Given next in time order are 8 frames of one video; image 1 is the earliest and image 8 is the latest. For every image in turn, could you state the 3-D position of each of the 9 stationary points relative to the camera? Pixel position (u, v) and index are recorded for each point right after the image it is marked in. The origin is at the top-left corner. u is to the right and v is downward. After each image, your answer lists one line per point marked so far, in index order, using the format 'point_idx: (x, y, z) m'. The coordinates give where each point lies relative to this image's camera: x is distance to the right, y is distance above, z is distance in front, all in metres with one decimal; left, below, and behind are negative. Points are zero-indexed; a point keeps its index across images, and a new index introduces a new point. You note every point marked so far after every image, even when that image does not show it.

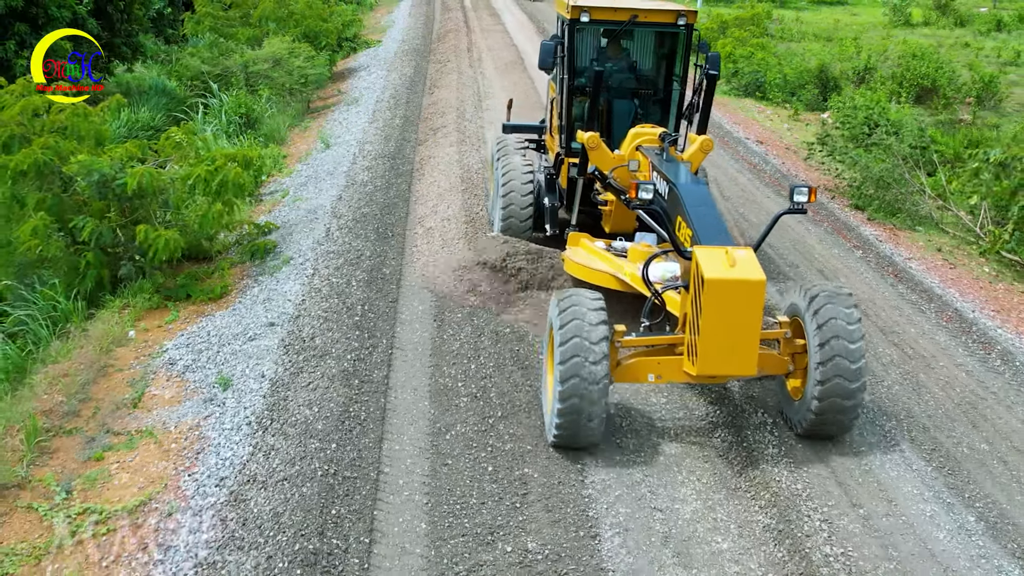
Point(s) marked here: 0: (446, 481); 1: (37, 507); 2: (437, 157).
0: (-0.4, -1.1, +4.3) m
1: (-2.9, -1.3, +4.6) m
2: (-1.0, +1.7, +9.8) m
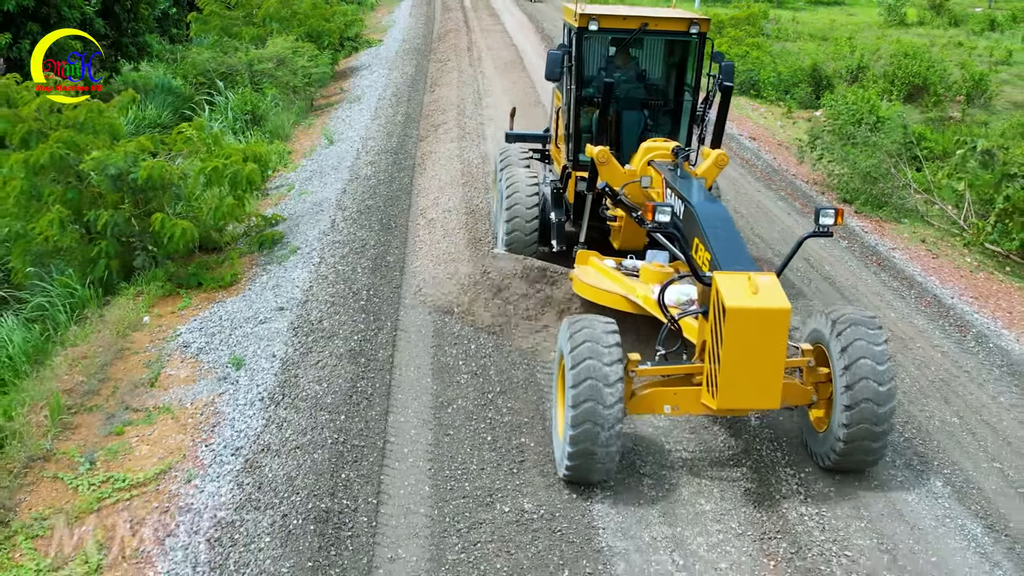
0: (-0.4, -0.9, +4.6) m
1: (-2.9, -1.2, +4.9) m
2: (-1.0, +1.8, +10.1) m
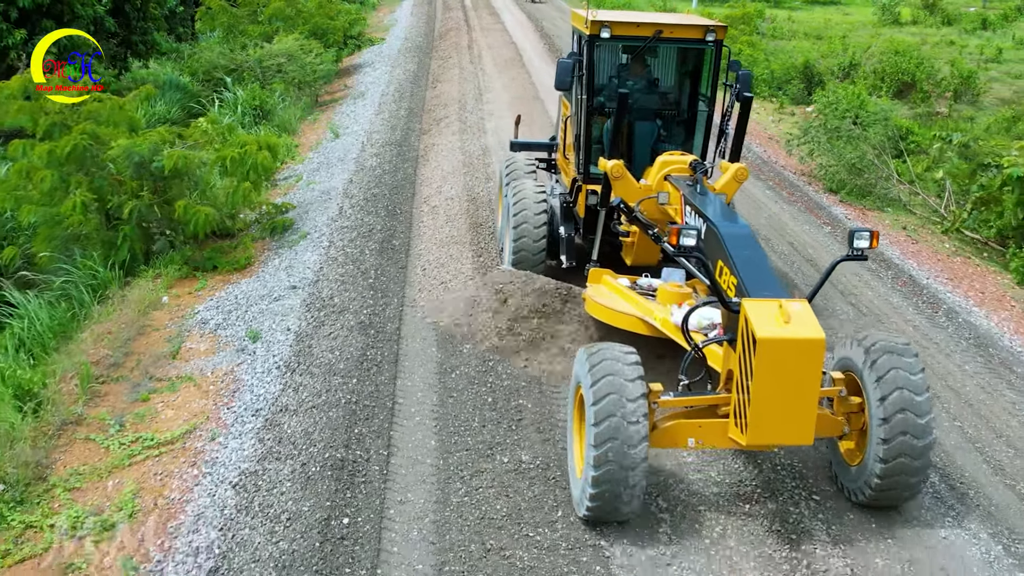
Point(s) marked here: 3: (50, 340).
0: (-0.4, -0.8, +4.9) m
1: (-2.9, -1.0, +5.2) m
2: (-1.0, +2.0, +10.5) m
3: (-3.9, -0.4, +6.5) m
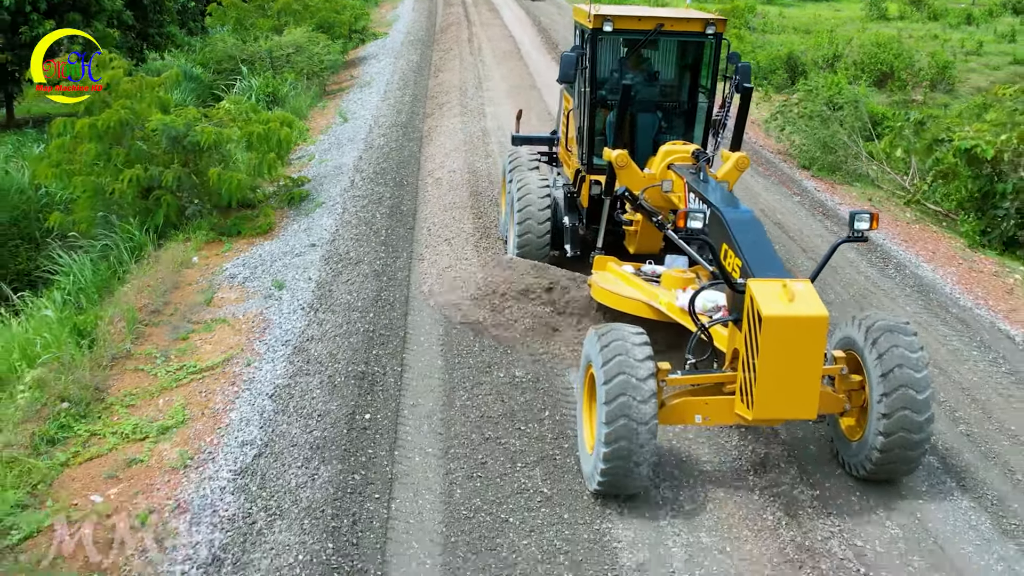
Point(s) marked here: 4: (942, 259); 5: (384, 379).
0: (-0.4, -0.4, +5.7) m
1: (-2.9, -0.6, +6.0) m
2: (-1.0, +2.4, +11.2) m
3: (-4.0, 0.0, +7.2) m
4: (+4.5, +0.3, +8.0) m
5: (-0.9, -0.6, +5.2) m
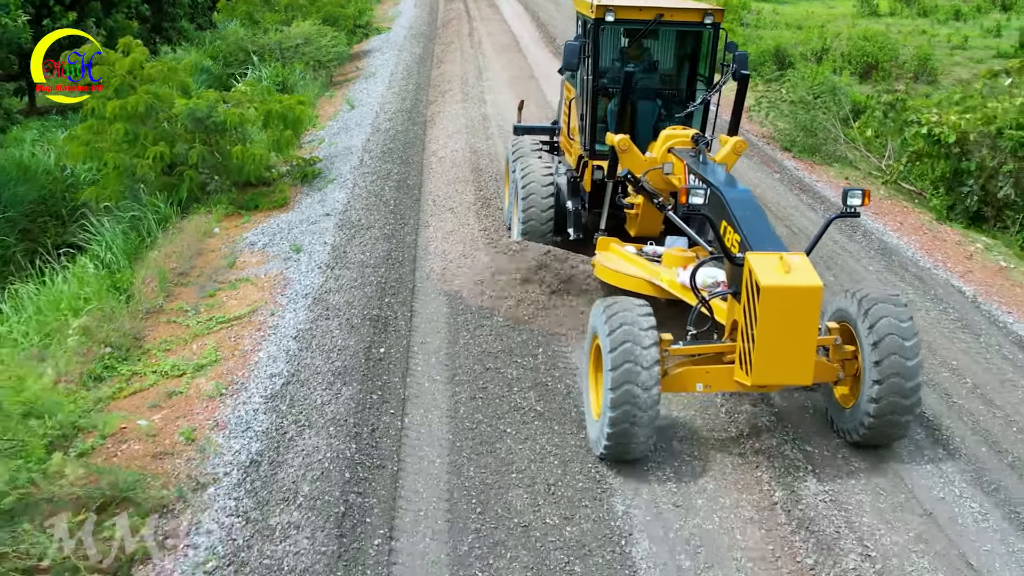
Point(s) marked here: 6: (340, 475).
0: (-0.4, 0.0, +6.3) m
1: (-2.9, -0.3, +6.6) m
2: (-1.0, +2.7, +11.9) m
3: (-4.0, +0.3, +7.9) m
4: (+4.5, +0.7, +8.6) m
5: (-0.9, -0.3, +5.8) m
6: (-1.0, -1.0, +4.3) m
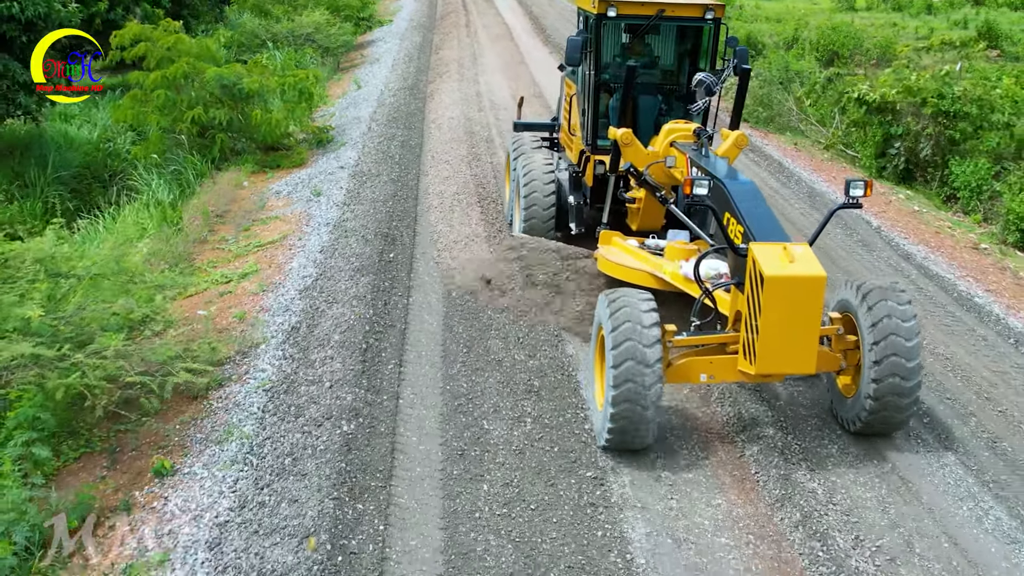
0: (-0.6, +0.7, +7.7) m
1: (-3.1, +0.5, +8.0) m
2: (-1.2, +3.4, +13.3) m
3: (-4.1, +1.0, +9.3) m
4: (+4.3, +1.4, +10.0) m
5: (-1.0, +0.5, +7.2) m
6: (-1.1, -0.3, +5.7) m
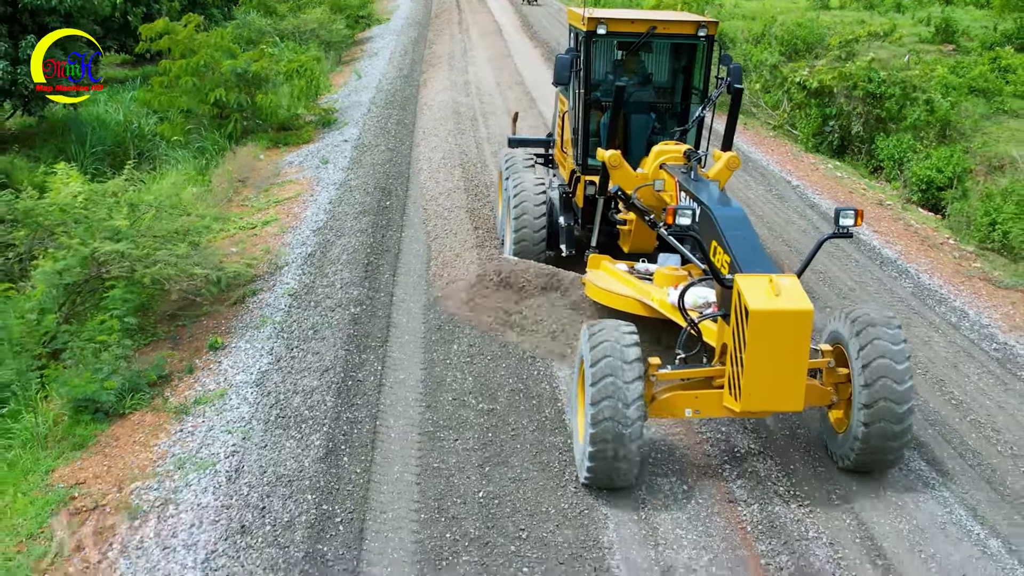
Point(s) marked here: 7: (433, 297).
0: (-0.9, +1.3, +9.2) m
1: (-3.4, +1.1, +9.5) m
2: (-1.5, +4.1, +14.8) m
3: (-4.4, +1.7, +10.8) m
4: (+4.0, +2.0, +11.5) m
5: (-1.3, +1.1, +8.7) m
6: (-1.4, +0.3, +7.2) m
7: (-0.7, -0.1, +6.4) m
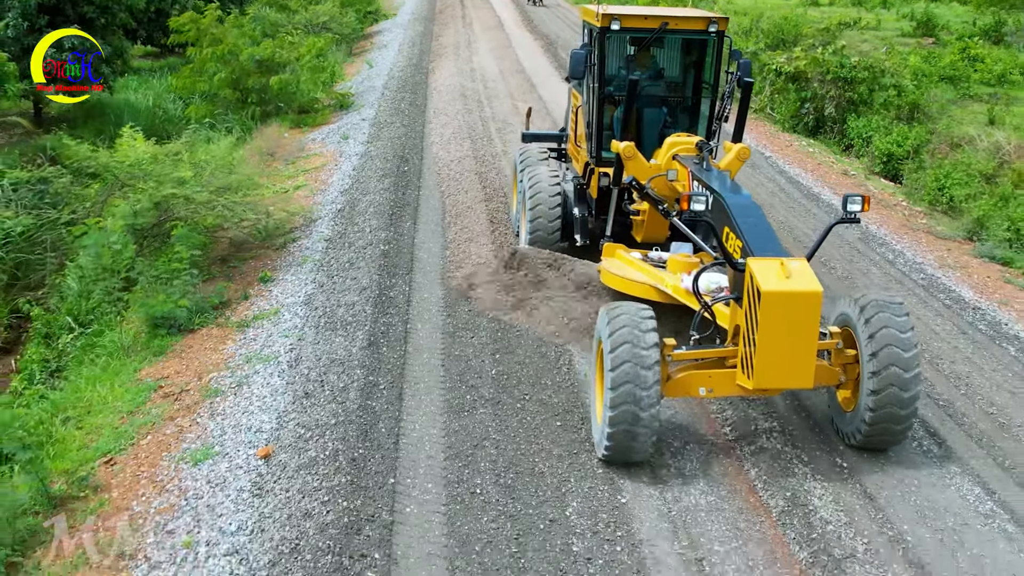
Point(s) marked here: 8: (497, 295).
0: (-0.8, +1.9, +10.4) m
1: (-3.3, +1.6, +10.7) m
2: (-1.5, +4.6, +15.9) m
3: (-4.4, +2.2, +11.9) m
4: (+4.0, +2.6, +12.6) m
5: (-1.3, +1.6, +9.8) m
6: (-1.4, +0.9, +8.3) m
7: (-0.6, +0.5, +7.5) m
8: (-0.1, -0.1, +6.4) m
